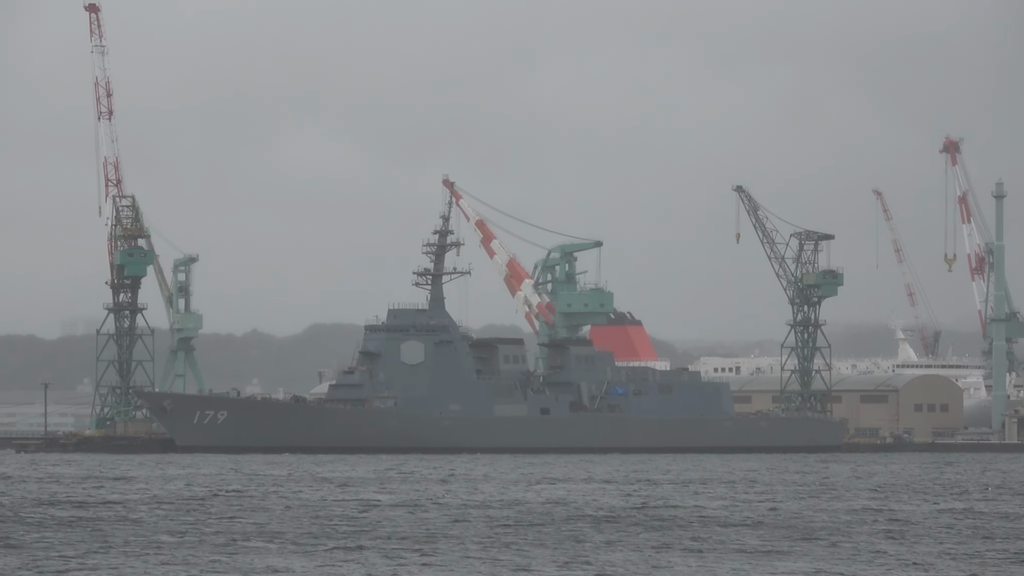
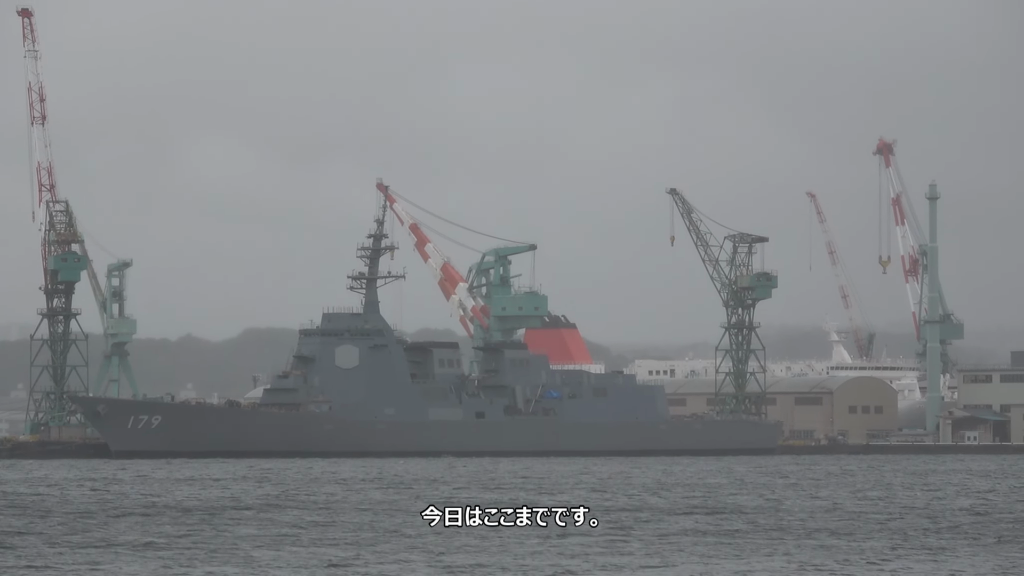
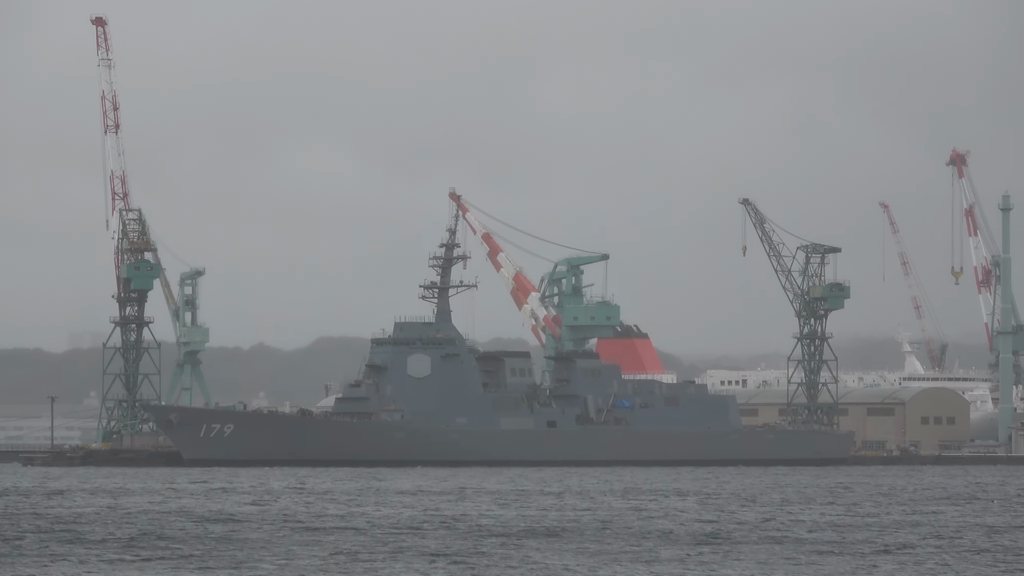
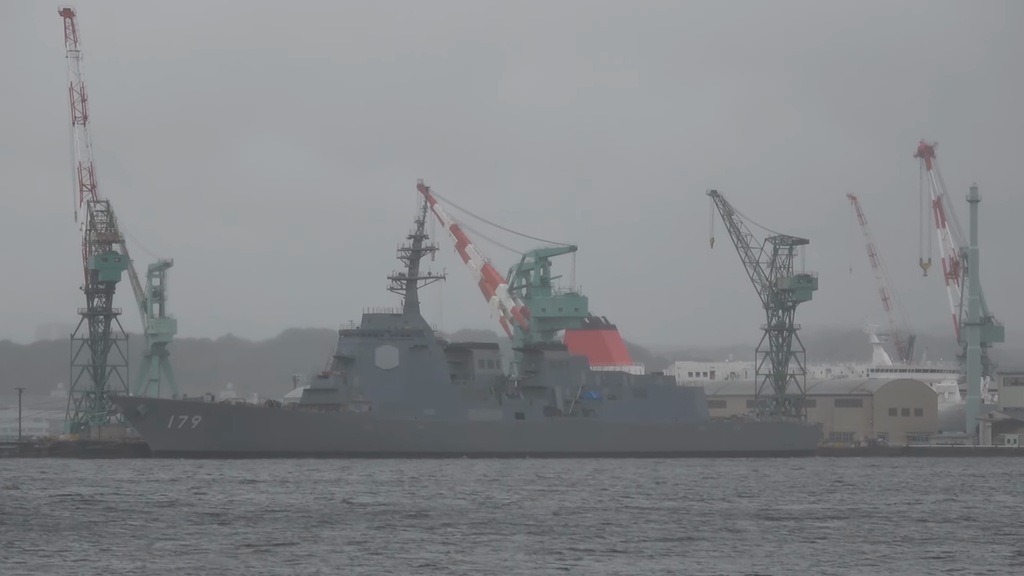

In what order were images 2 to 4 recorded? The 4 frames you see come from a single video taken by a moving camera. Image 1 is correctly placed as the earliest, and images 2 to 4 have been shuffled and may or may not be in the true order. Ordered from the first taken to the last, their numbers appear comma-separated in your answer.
3, 4, 2
